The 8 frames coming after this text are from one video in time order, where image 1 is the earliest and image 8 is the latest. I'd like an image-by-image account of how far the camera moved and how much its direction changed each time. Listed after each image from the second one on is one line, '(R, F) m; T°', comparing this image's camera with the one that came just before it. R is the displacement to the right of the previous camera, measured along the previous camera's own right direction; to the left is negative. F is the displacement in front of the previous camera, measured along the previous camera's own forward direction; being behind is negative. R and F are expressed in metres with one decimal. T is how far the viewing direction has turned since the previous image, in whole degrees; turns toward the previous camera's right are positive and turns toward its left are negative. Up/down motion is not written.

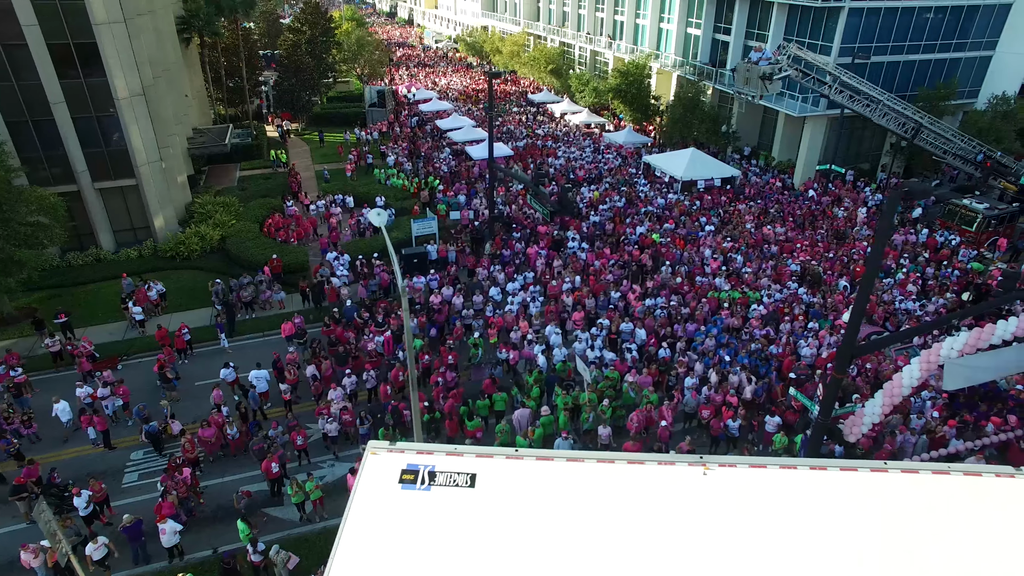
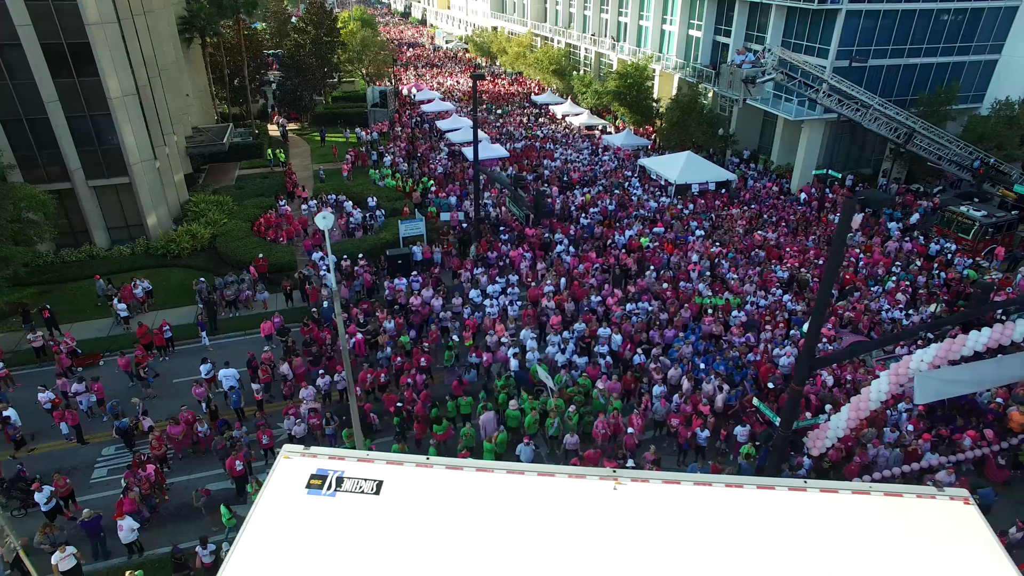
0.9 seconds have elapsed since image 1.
(+1.1, +0.1) m; -2°
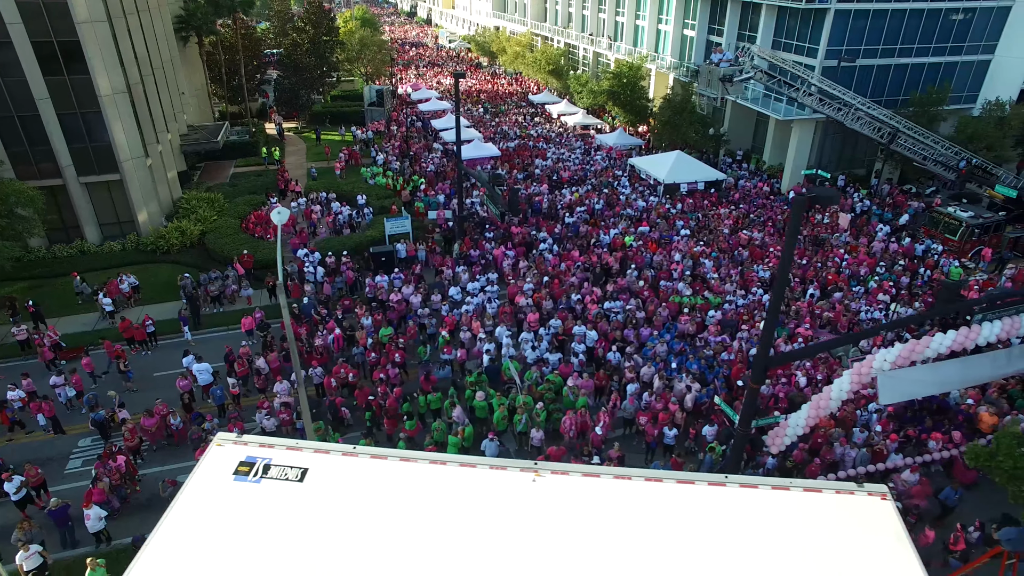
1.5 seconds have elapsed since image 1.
(+0.9, -0.1) m; -1°
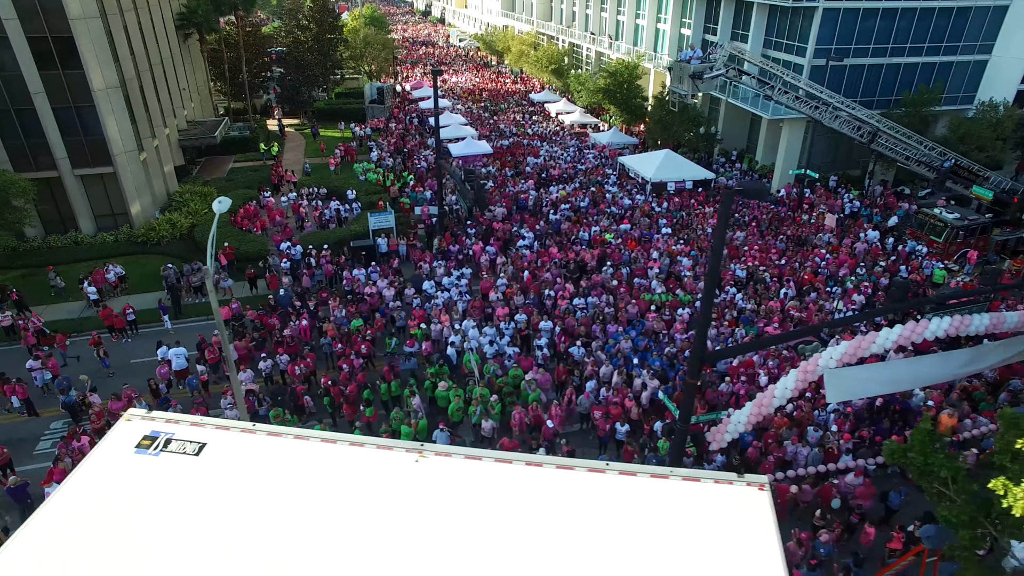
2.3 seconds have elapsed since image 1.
(+1.4, -0.1) m; -2°
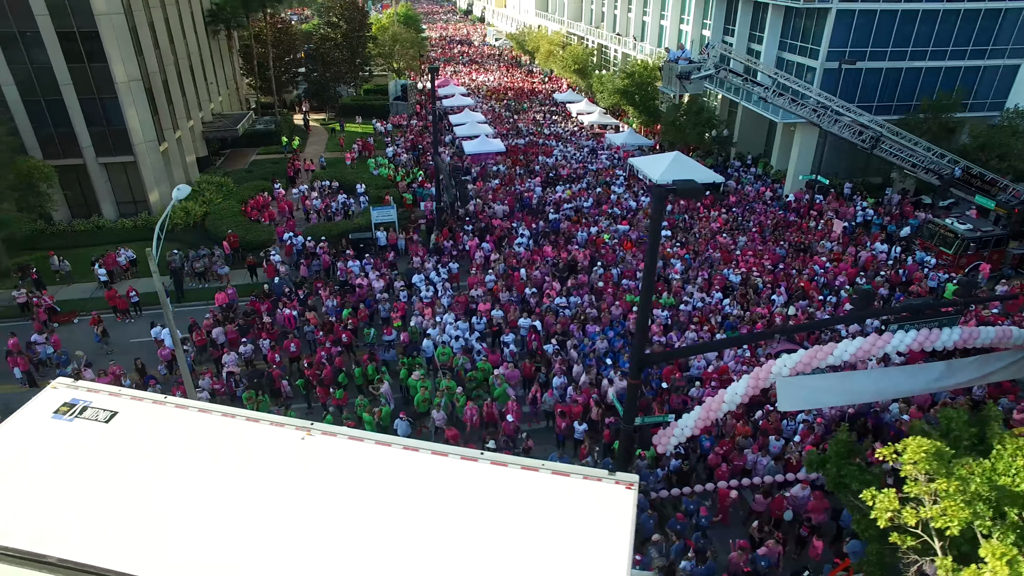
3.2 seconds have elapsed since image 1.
(+1.7, -0.1) m; -4°
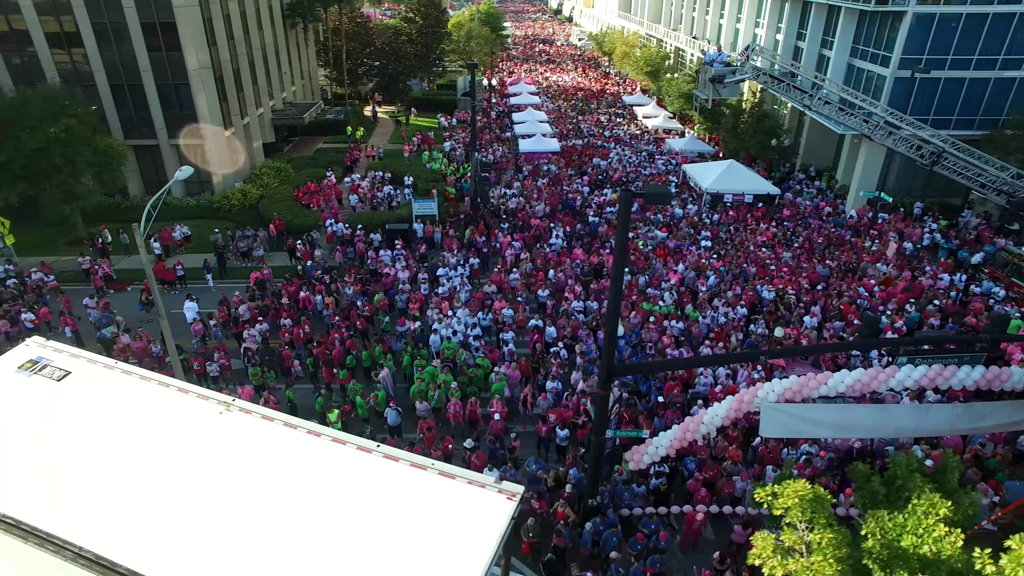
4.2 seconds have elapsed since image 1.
(+1.8, +0.3) m; -7°
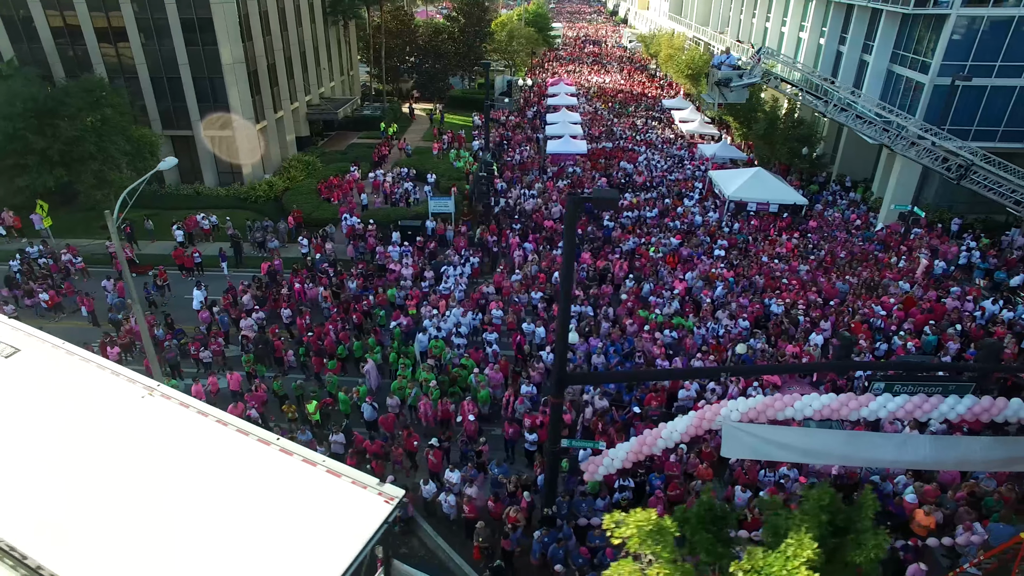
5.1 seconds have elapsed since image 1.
(+1.6, +0.2) m; -5°
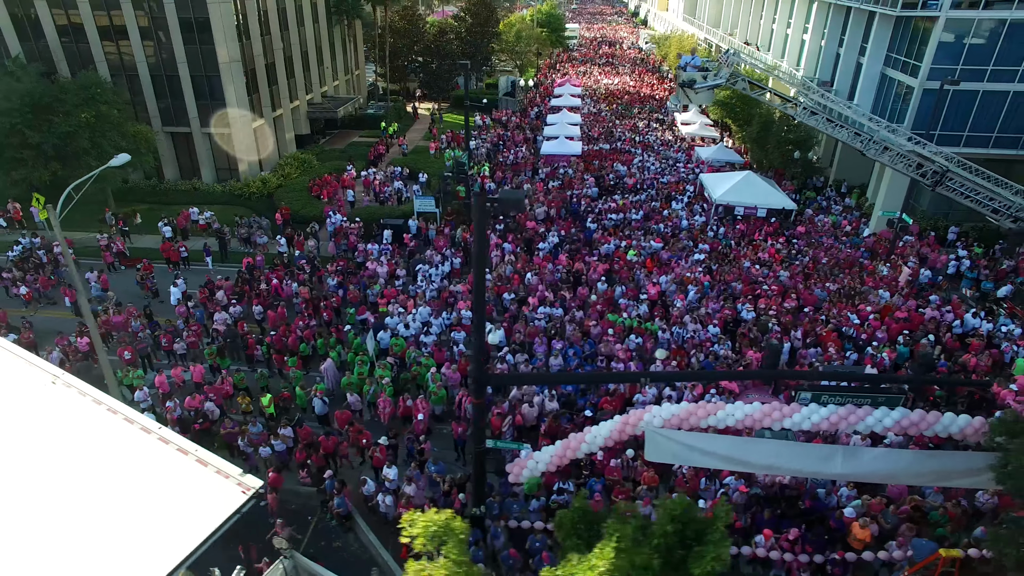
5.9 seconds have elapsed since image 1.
(+1.6, 0.0) m; -2°
